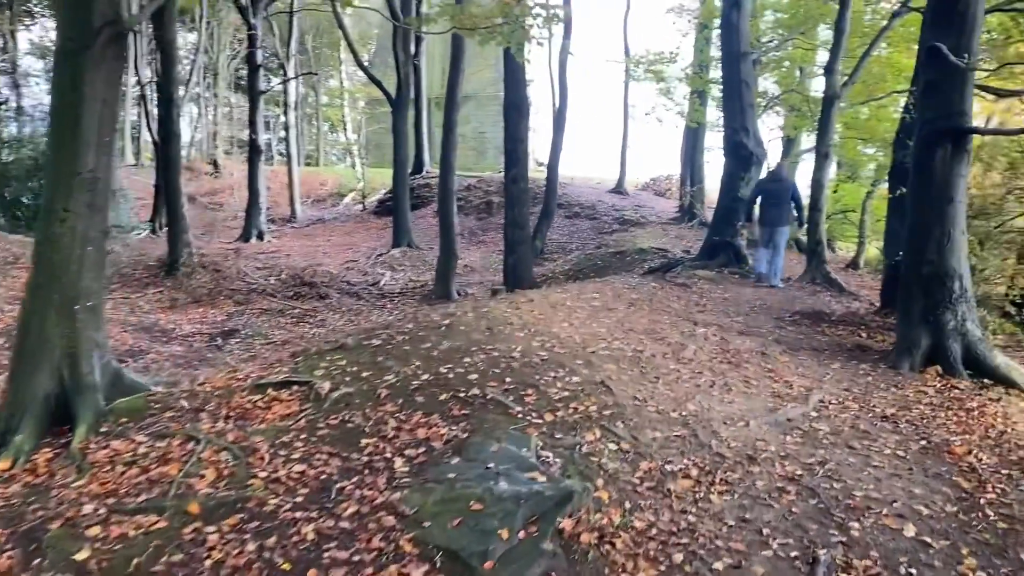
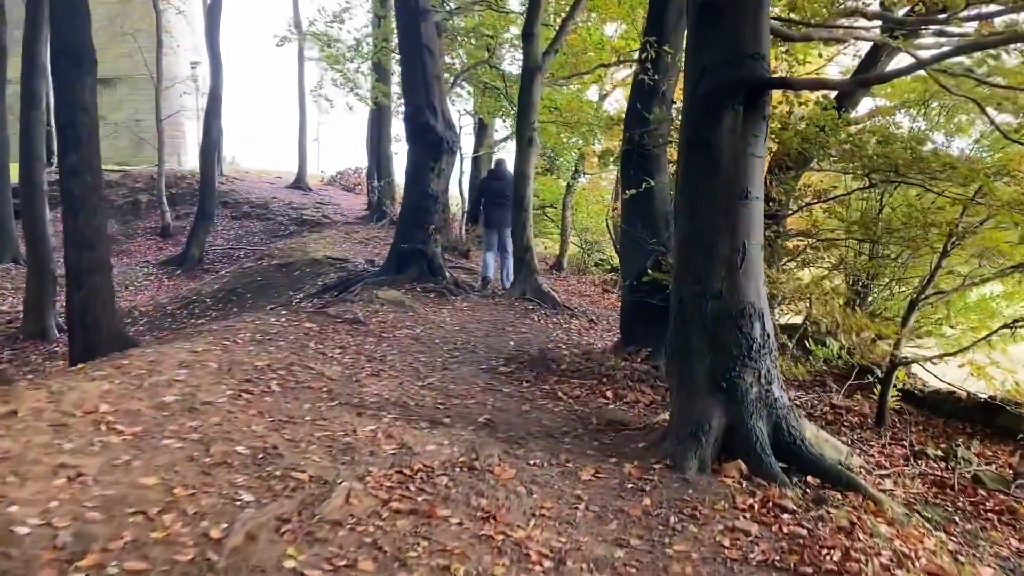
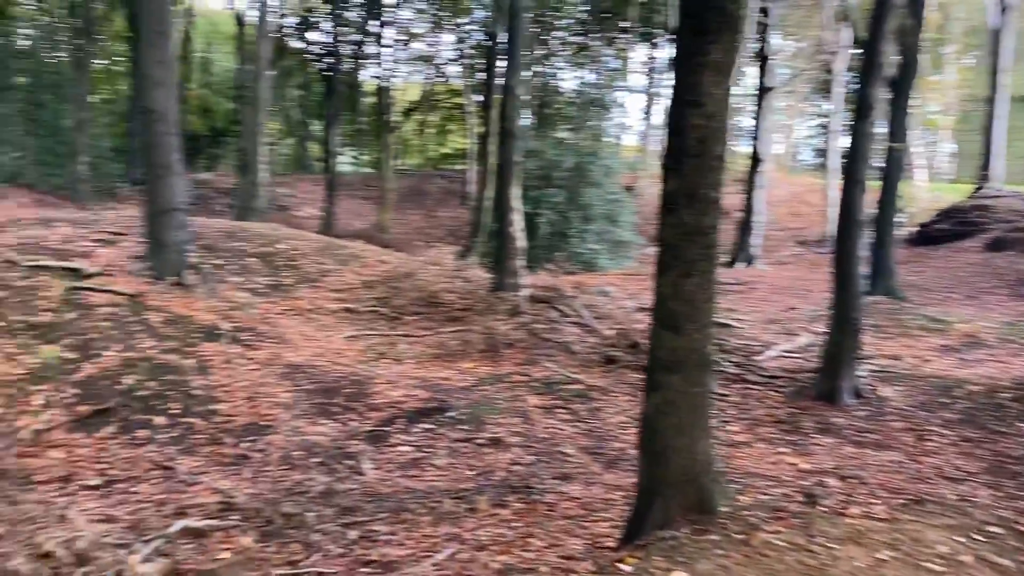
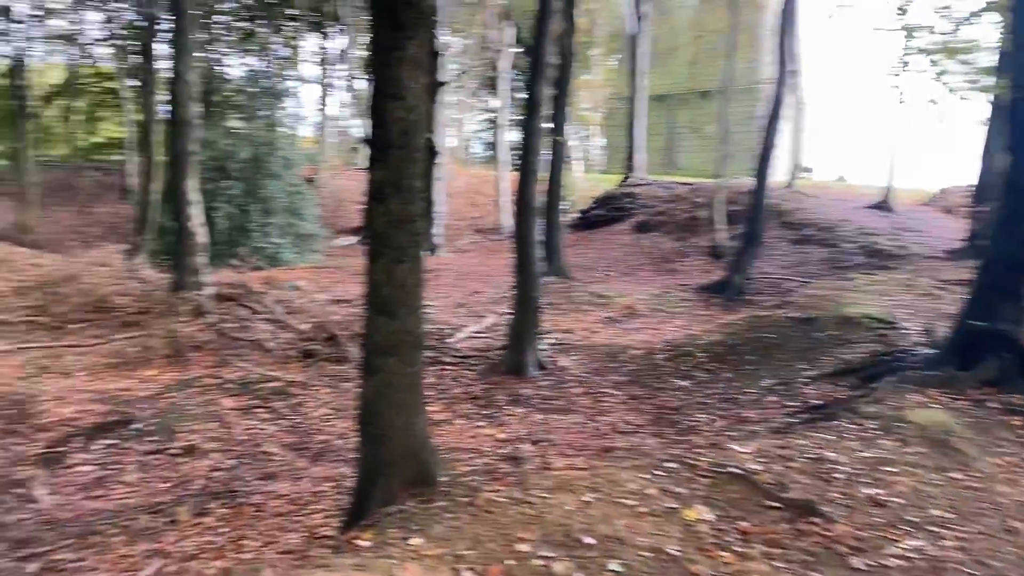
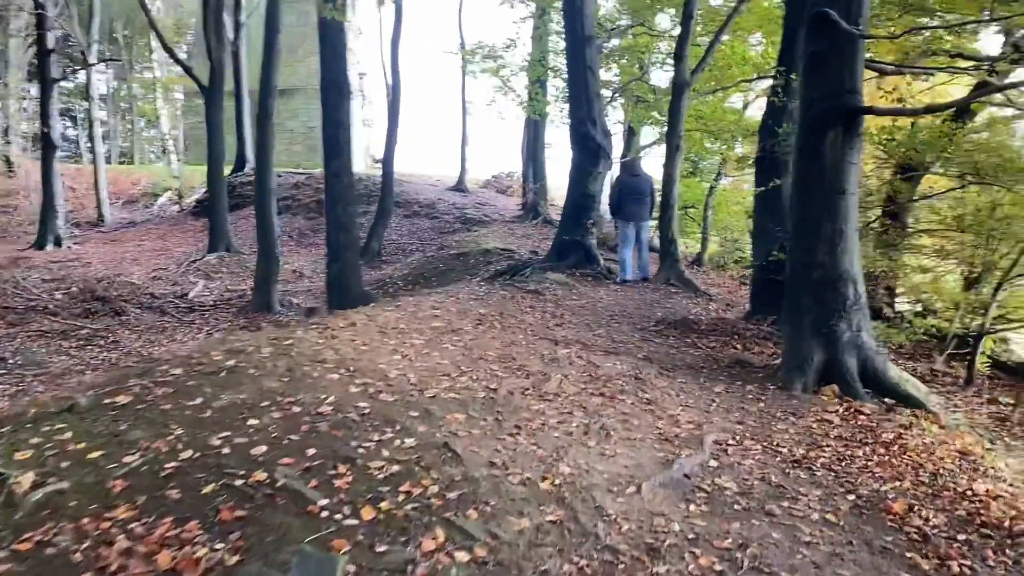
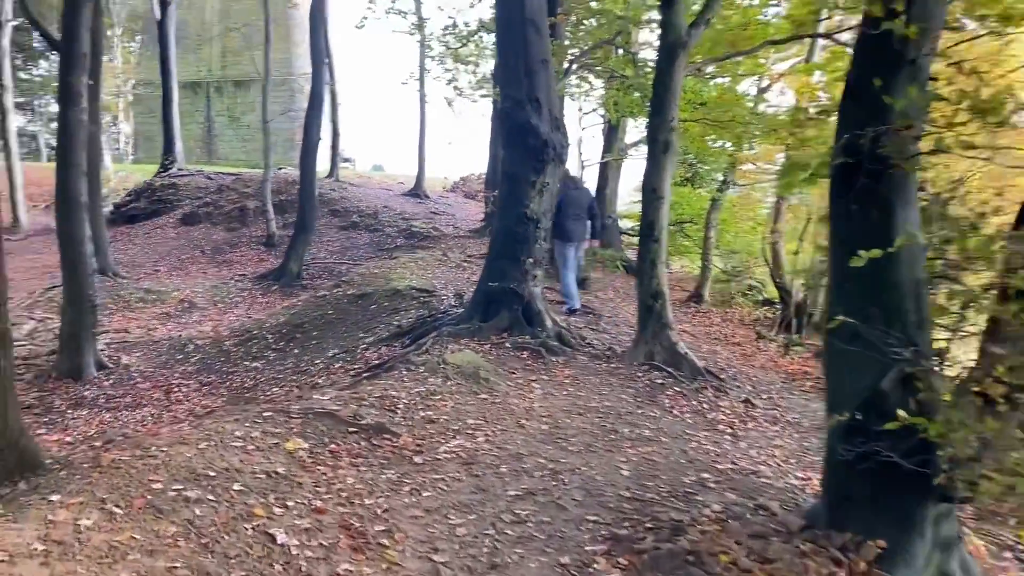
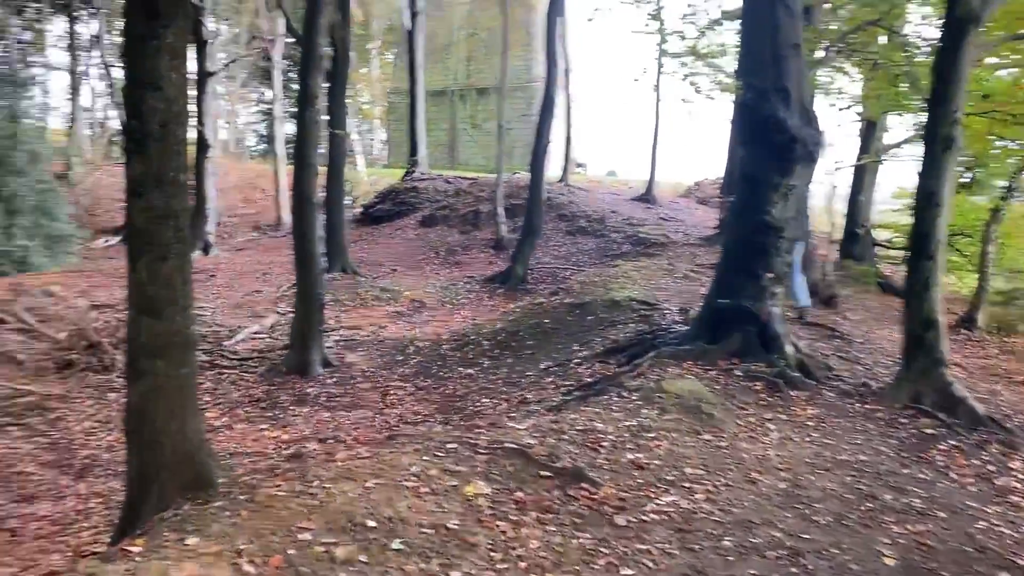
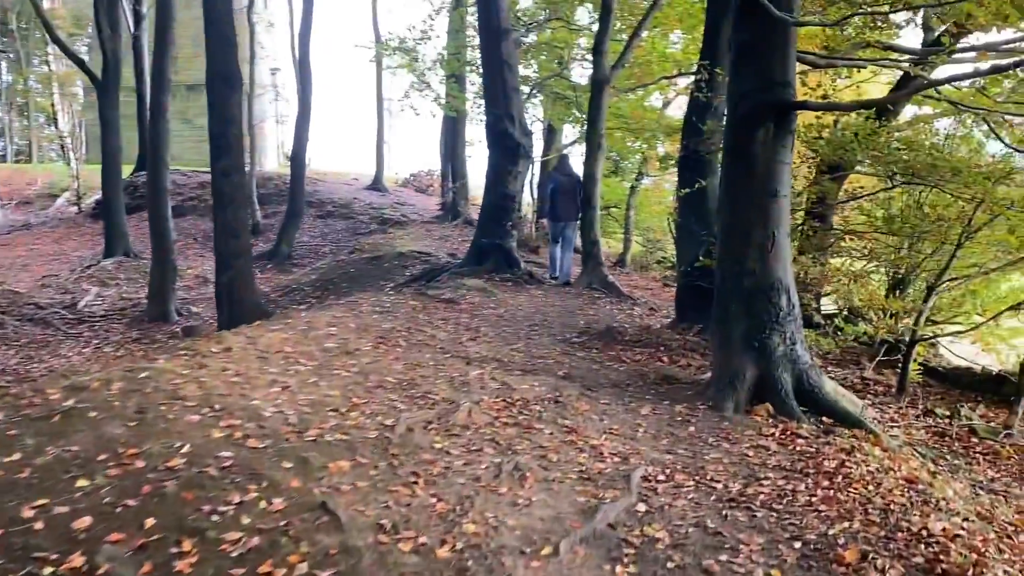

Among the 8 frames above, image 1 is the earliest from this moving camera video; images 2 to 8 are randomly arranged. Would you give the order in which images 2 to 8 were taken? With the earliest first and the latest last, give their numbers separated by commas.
5, 8, 2, 6, 7, 4, 3
